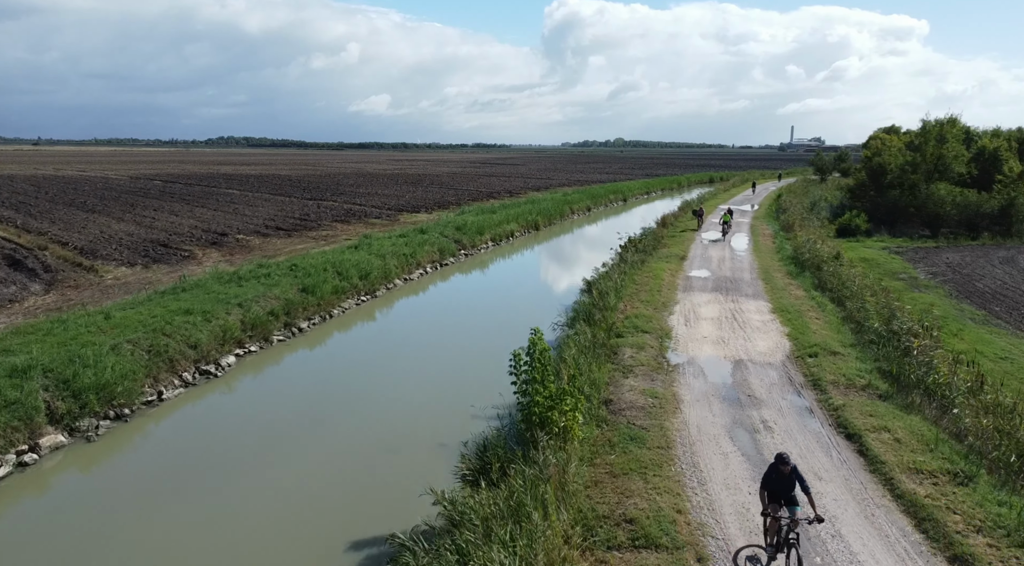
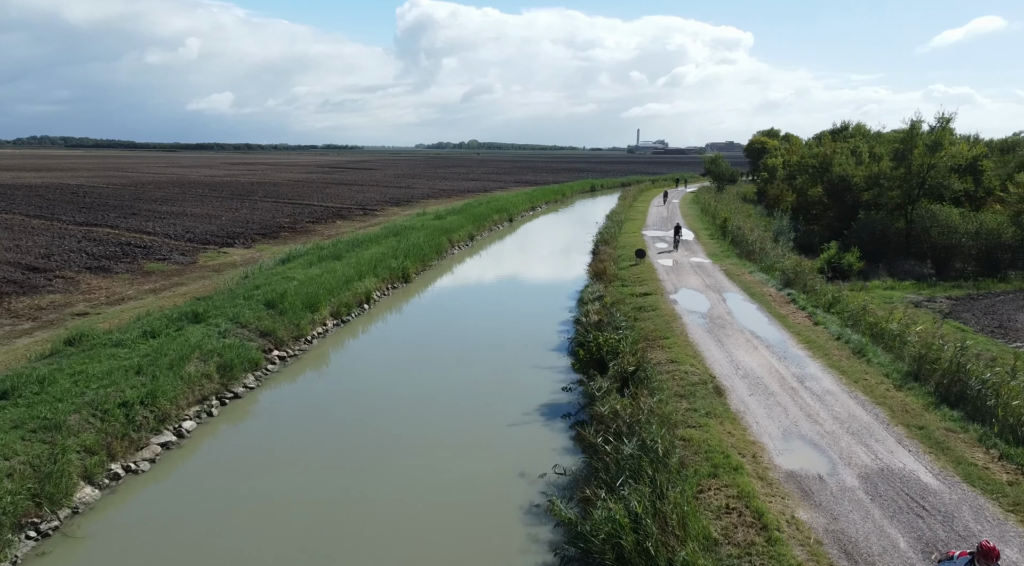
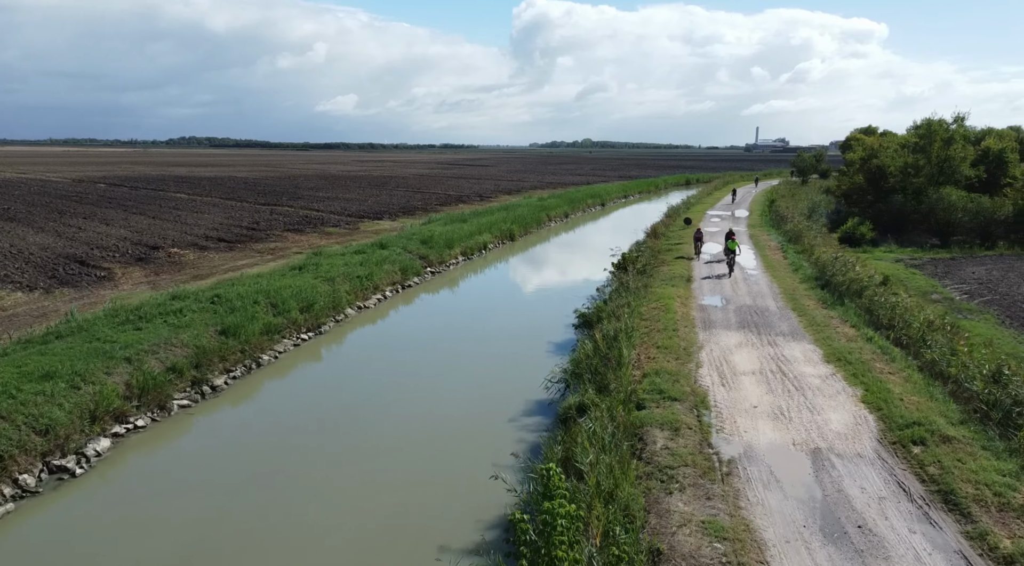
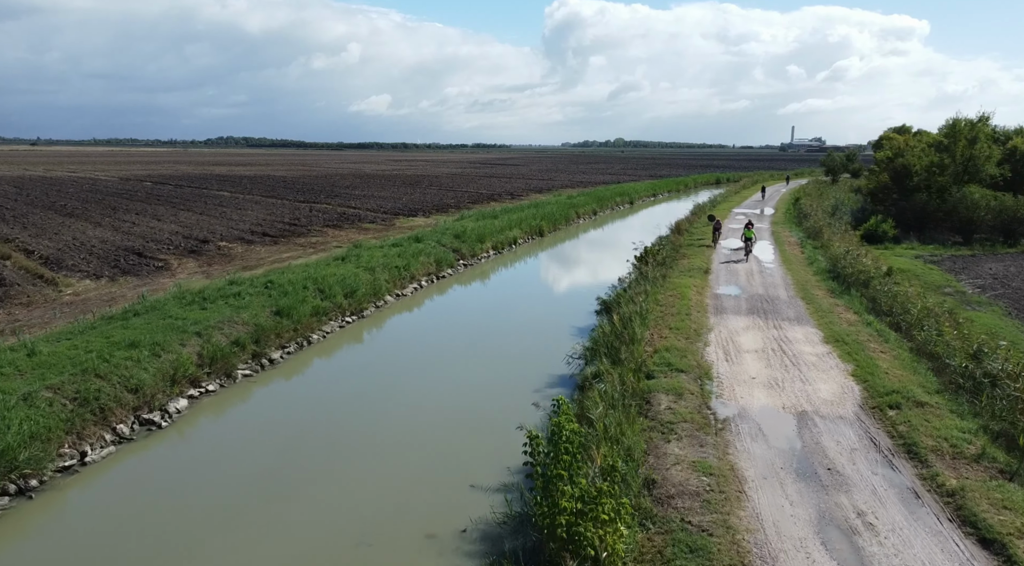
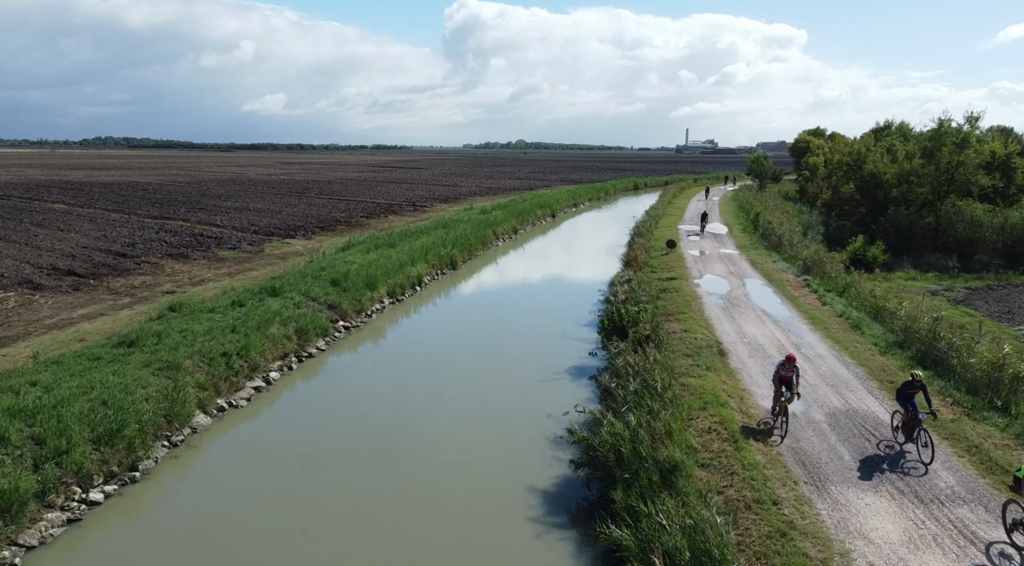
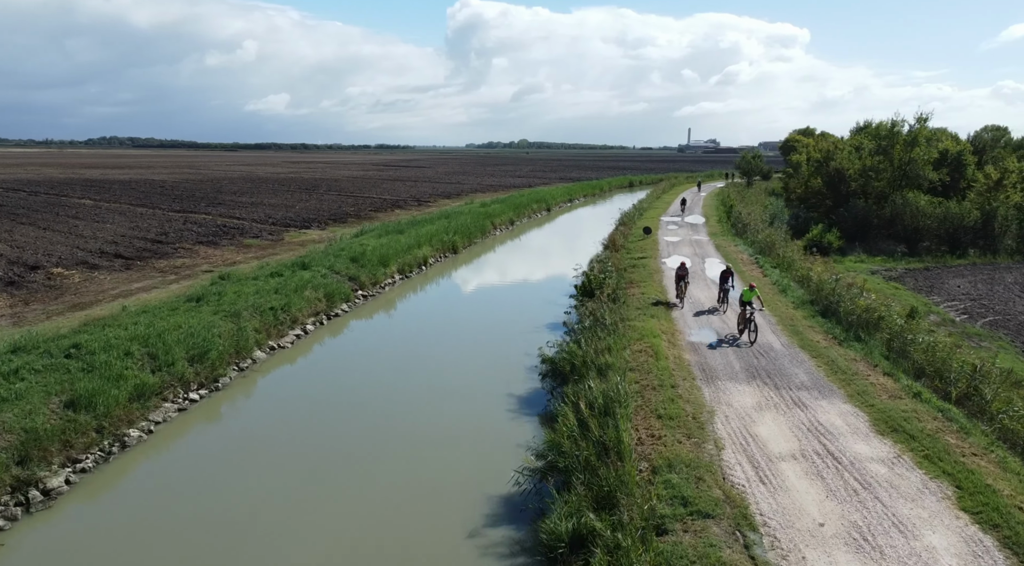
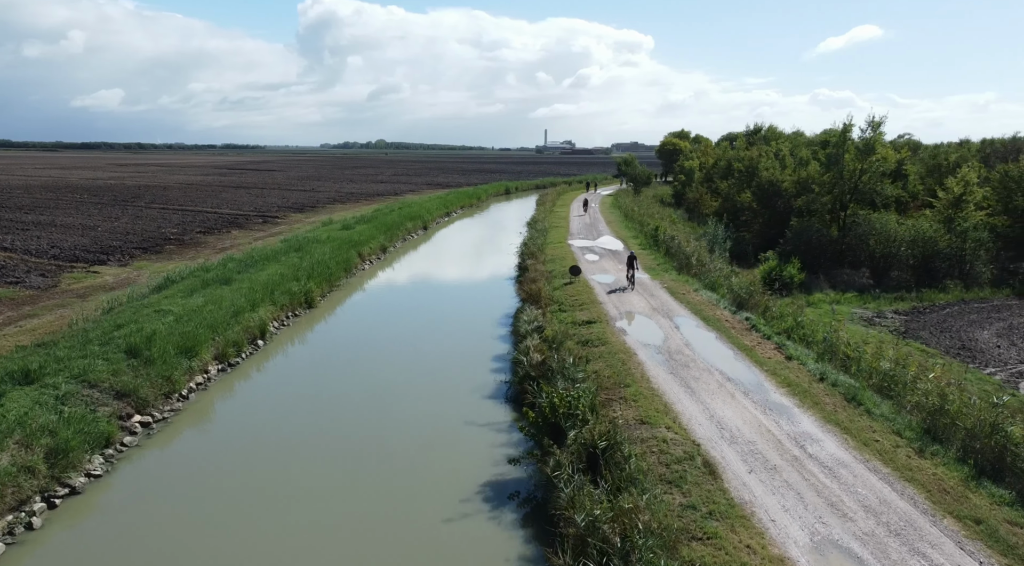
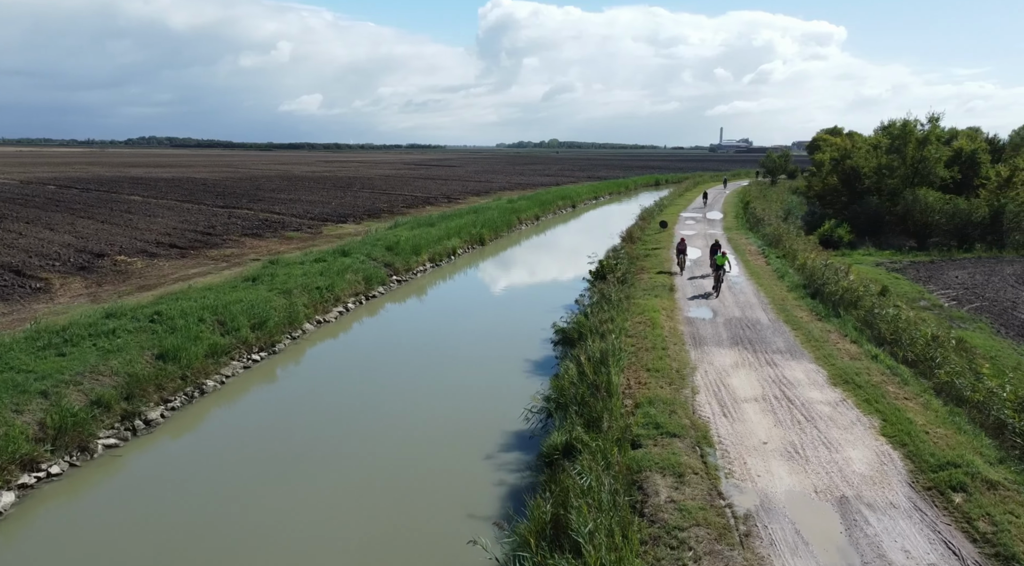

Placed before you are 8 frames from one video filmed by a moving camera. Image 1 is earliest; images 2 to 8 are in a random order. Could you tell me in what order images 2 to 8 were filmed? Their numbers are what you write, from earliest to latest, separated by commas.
4, 3, 8, 6, 5, 2, 7
